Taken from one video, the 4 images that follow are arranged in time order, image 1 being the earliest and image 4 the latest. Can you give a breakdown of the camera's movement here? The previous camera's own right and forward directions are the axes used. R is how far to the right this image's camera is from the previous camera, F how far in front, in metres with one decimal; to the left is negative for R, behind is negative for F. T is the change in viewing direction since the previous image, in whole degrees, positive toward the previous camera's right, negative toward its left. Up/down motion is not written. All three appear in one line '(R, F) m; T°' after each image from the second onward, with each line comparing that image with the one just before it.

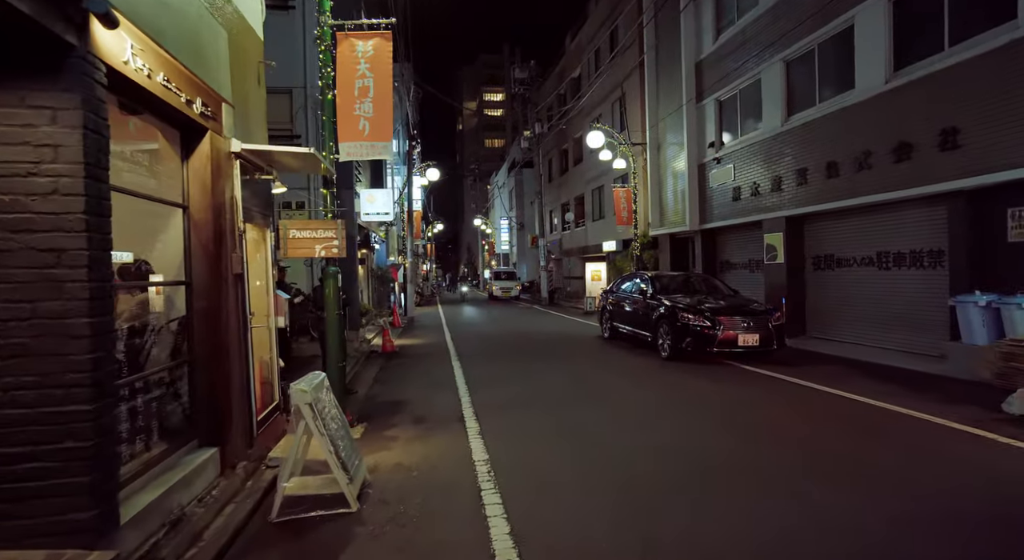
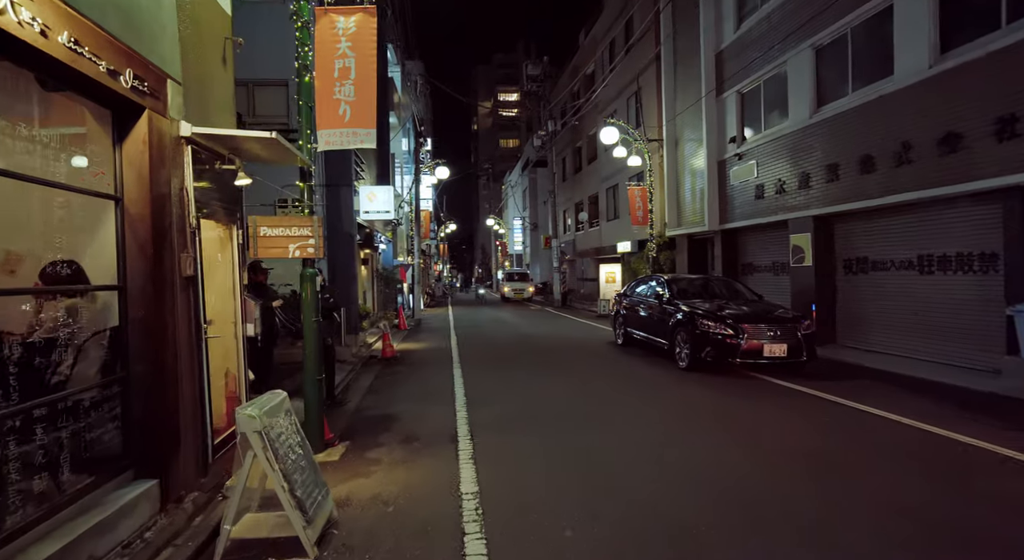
(+0.2, +0.8) m; -1°
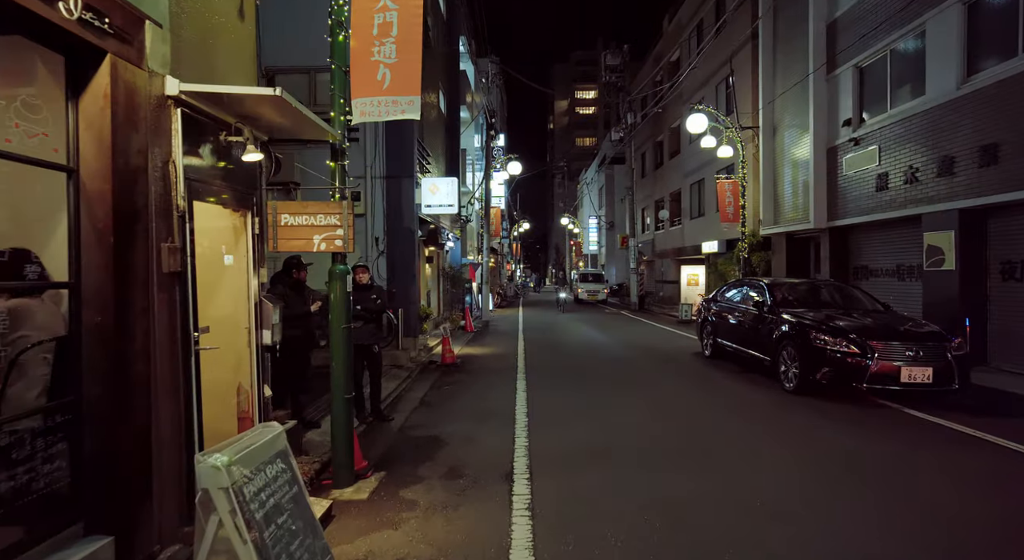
(0.0, +1.3) m; -7°
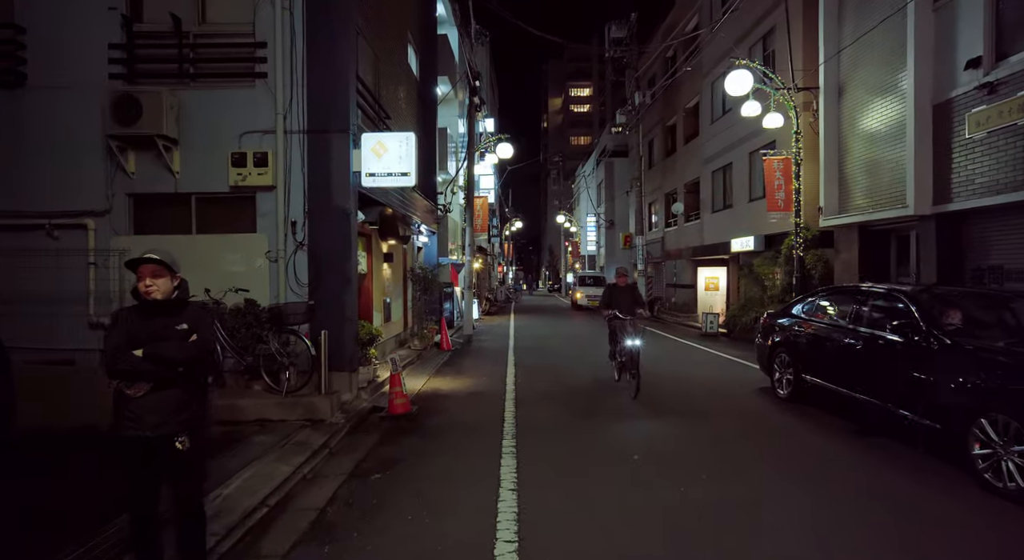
(+0.1, +4.4) m; +1°
